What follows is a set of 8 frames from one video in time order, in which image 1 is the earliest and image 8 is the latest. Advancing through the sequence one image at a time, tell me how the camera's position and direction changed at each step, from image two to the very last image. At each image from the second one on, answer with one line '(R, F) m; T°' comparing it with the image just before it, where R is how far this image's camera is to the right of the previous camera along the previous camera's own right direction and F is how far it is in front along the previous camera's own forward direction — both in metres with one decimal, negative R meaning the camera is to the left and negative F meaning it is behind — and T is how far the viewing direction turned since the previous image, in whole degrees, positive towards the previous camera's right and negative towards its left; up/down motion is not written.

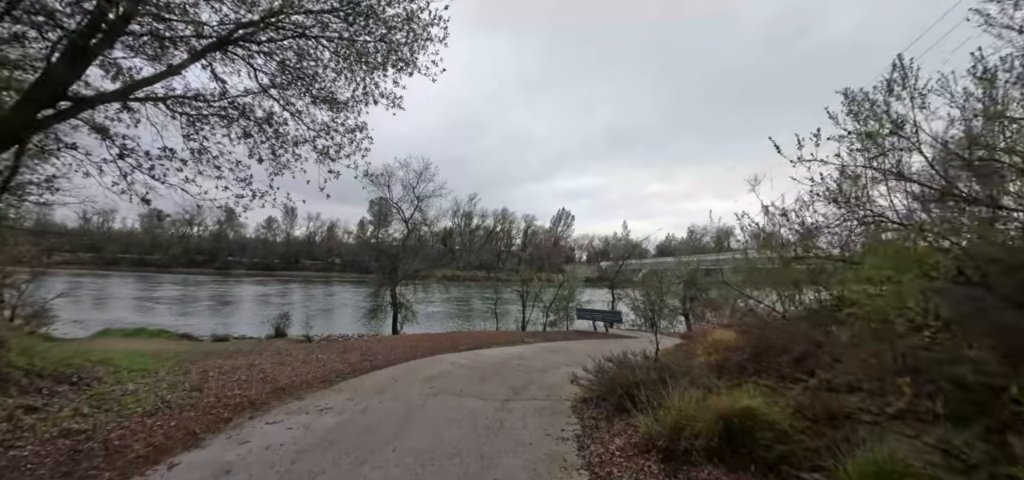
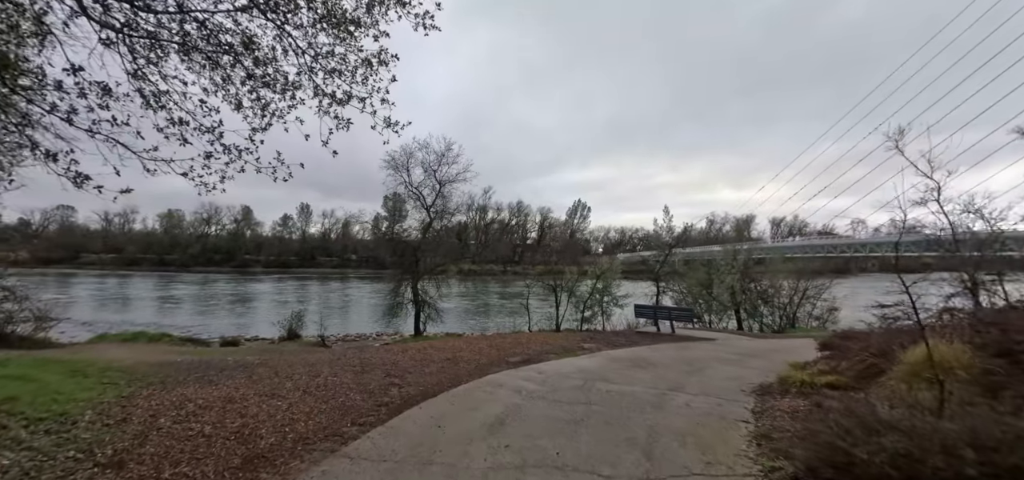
(-1.0, +2.8) m; -2°
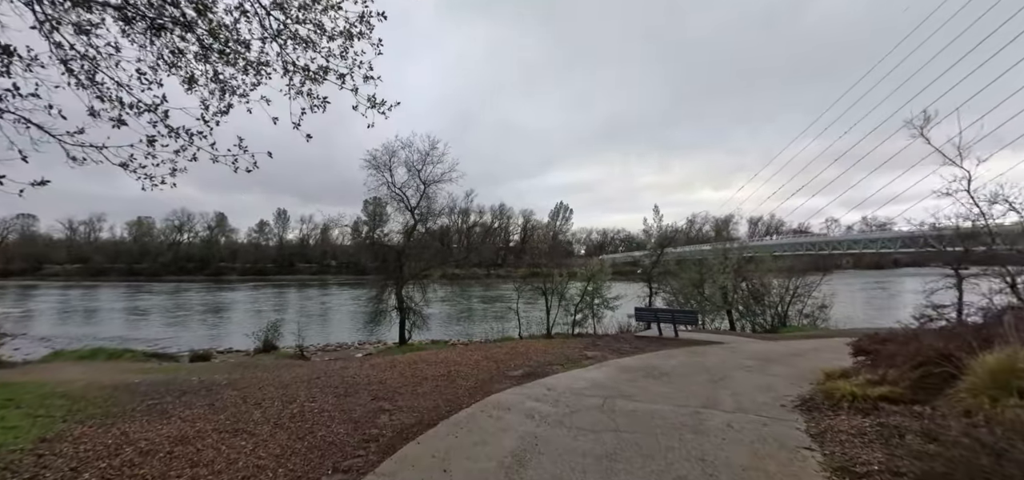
(-0.3, +1.0) m; +2°
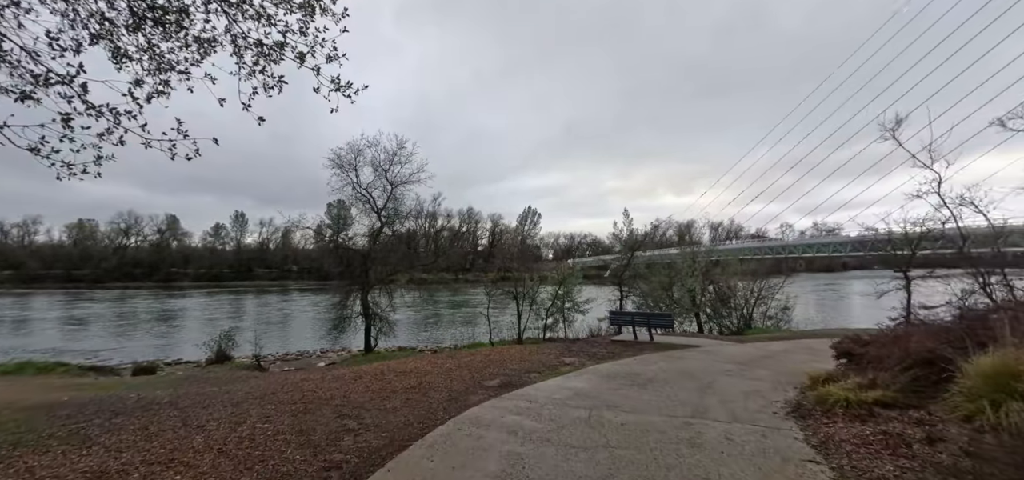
(-0.1, +0.5) m; +4°
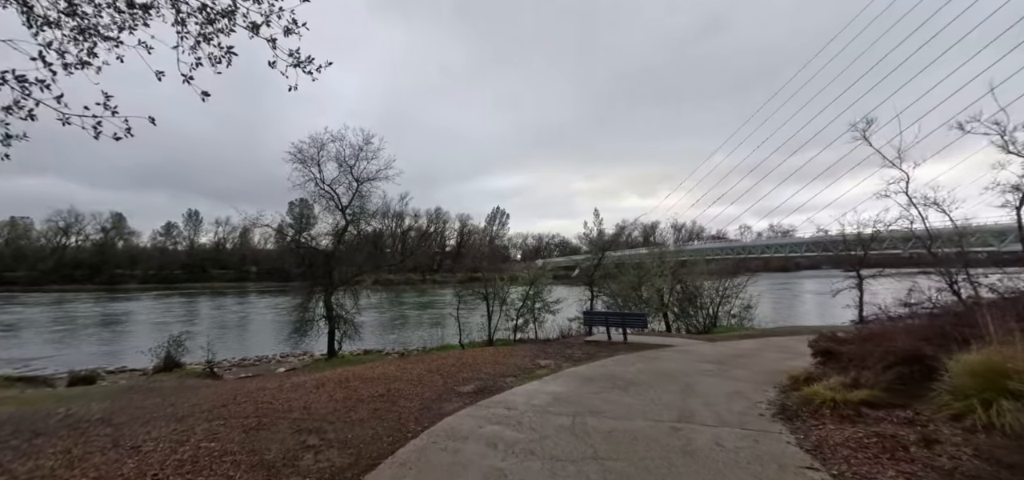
(-0.1, +0.4) m; +4°
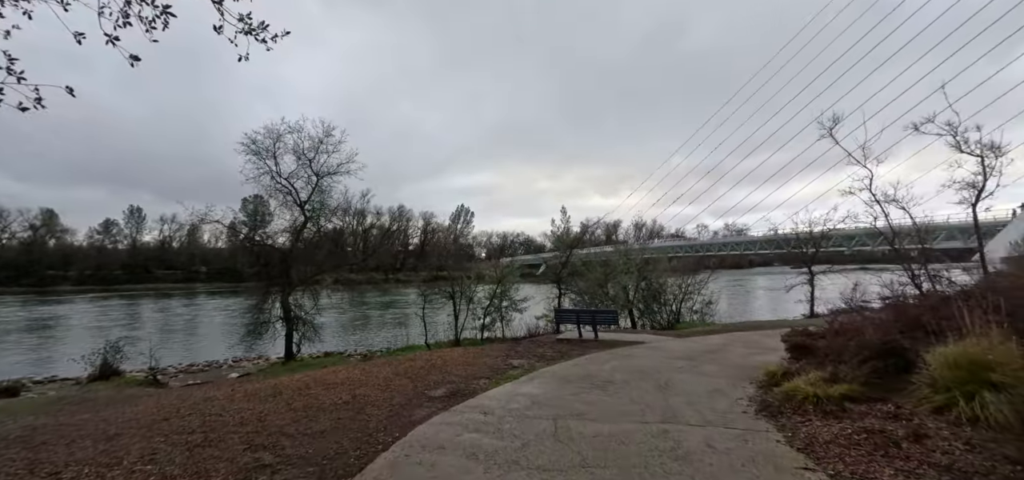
(-0.2, +0.4) m; +4°
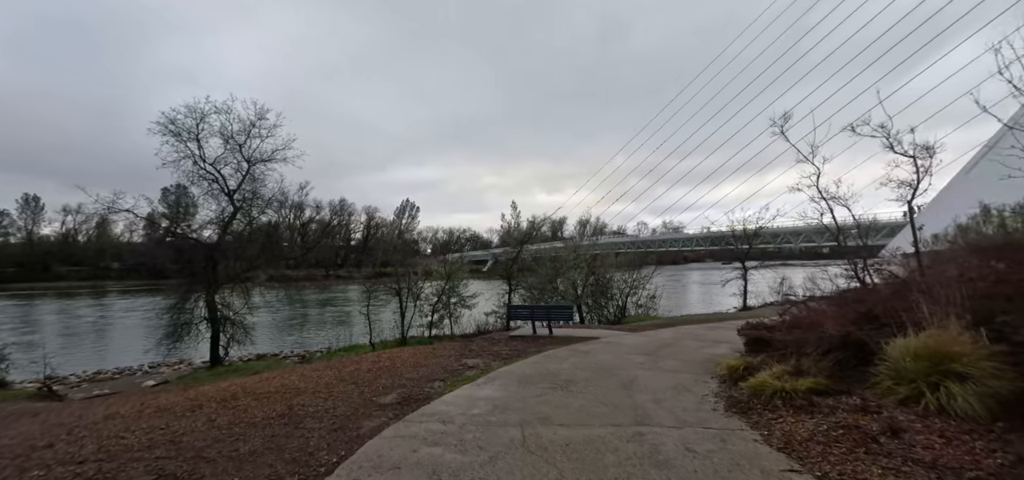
(-0.2, +0.5) m; +7°
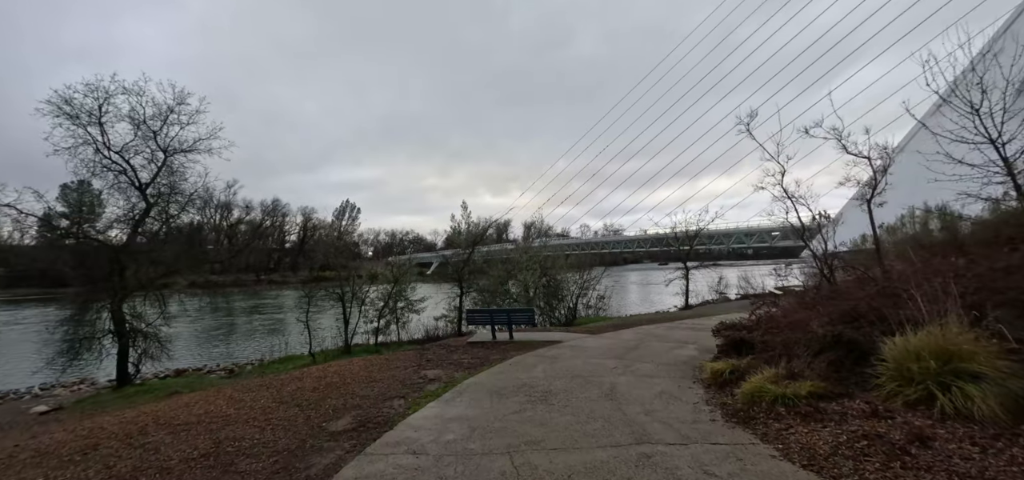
(-0.4, +0.8) m; +7°
